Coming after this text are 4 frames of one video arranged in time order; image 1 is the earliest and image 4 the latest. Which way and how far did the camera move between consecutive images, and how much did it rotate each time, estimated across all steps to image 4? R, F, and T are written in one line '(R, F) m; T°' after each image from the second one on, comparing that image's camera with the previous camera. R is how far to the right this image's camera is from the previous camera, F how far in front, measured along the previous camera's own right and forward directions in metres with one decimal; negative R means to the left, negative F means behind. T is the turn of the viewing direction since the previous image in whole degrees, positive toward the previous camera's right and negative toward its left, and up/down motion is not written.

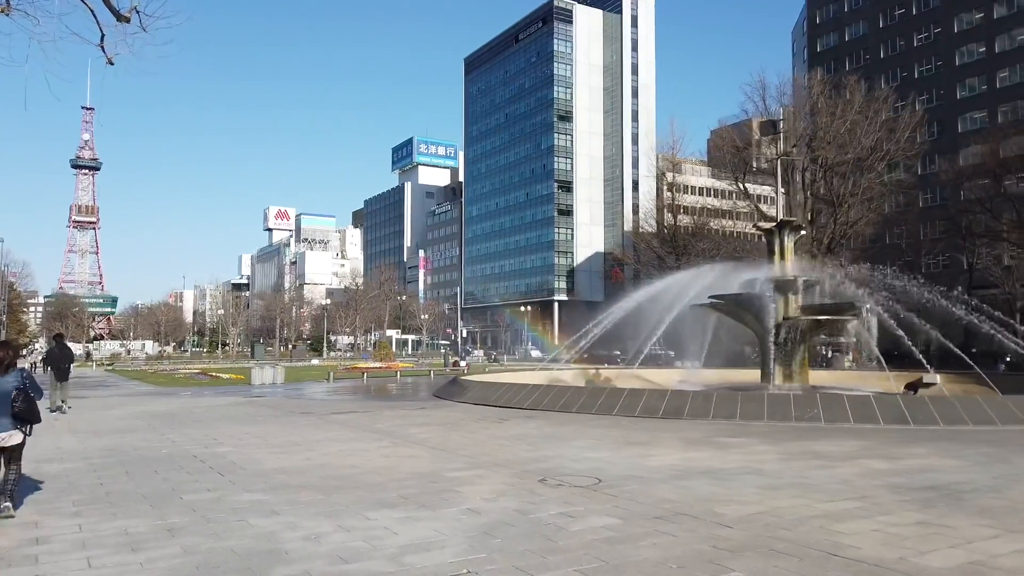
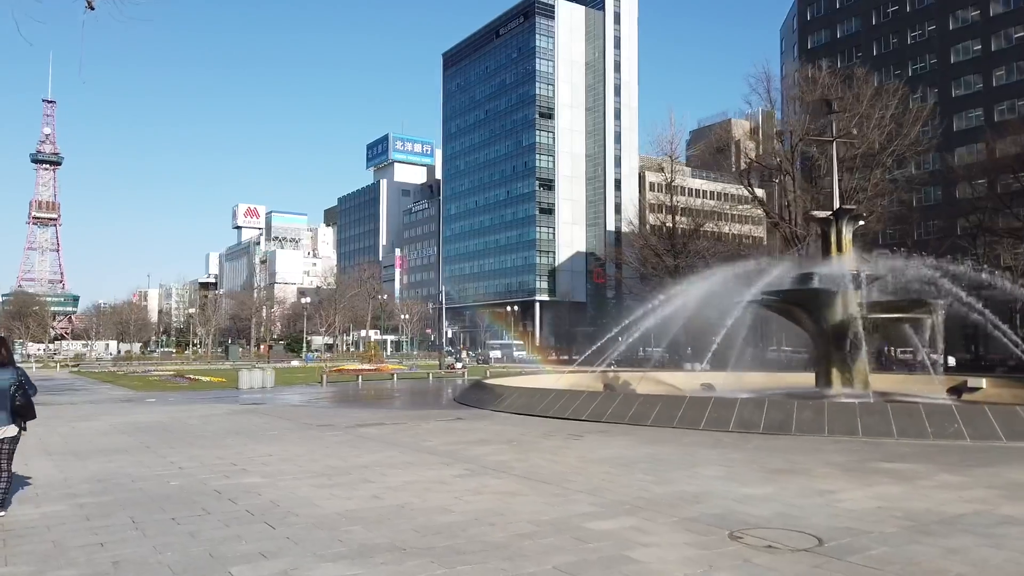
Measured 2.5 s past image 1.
(-1.3, +1.9) m; +2°
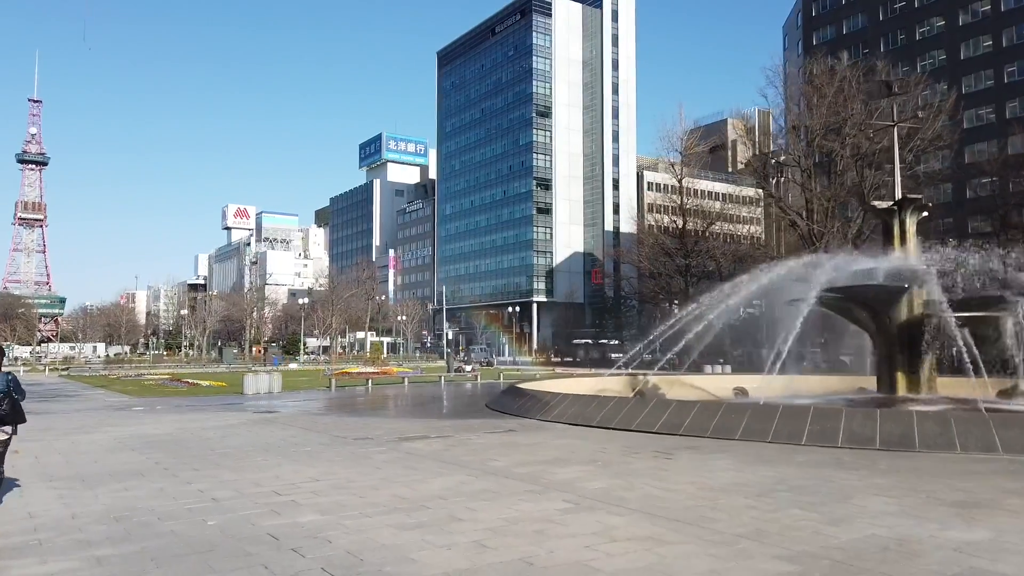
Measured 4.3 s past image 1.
(-0.9, +1.3) m; +1°
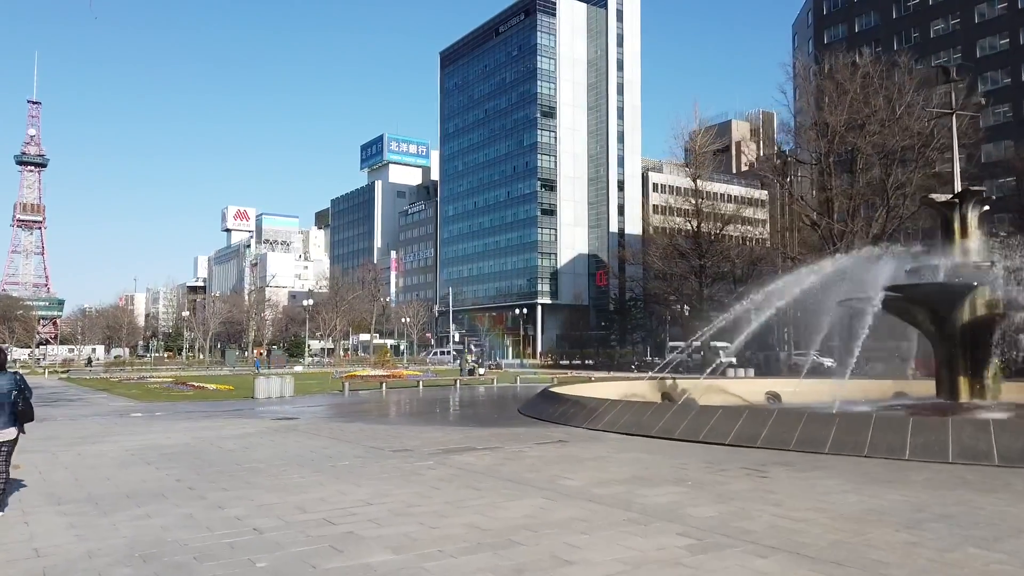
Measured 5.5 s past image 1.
(-0.7, +1.0) m; 0°
